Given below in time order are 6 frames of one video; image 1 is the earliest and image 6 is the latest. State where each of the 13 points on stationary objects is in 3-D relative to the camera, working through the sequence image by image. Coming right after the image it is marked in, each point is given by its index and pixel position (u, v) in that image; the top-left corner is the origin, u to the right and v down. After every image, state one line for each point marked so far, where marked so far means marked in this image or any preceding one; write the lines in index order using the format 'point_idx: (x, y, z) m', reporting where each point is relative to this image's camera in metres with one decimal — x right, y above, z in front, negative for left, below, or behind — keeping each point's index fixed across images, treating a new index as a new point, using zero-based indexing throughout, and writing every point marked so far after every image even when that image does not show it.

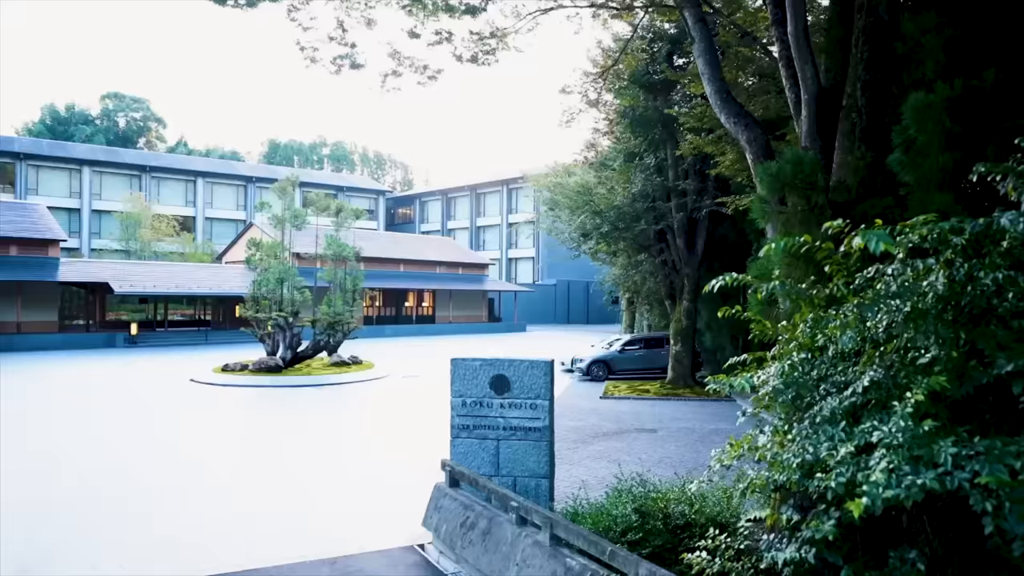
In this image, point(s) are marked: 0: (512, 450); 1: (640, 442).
0: (0.0, -1.7, +7.6) m
1: (+2.2, -2.6, +12.5) m
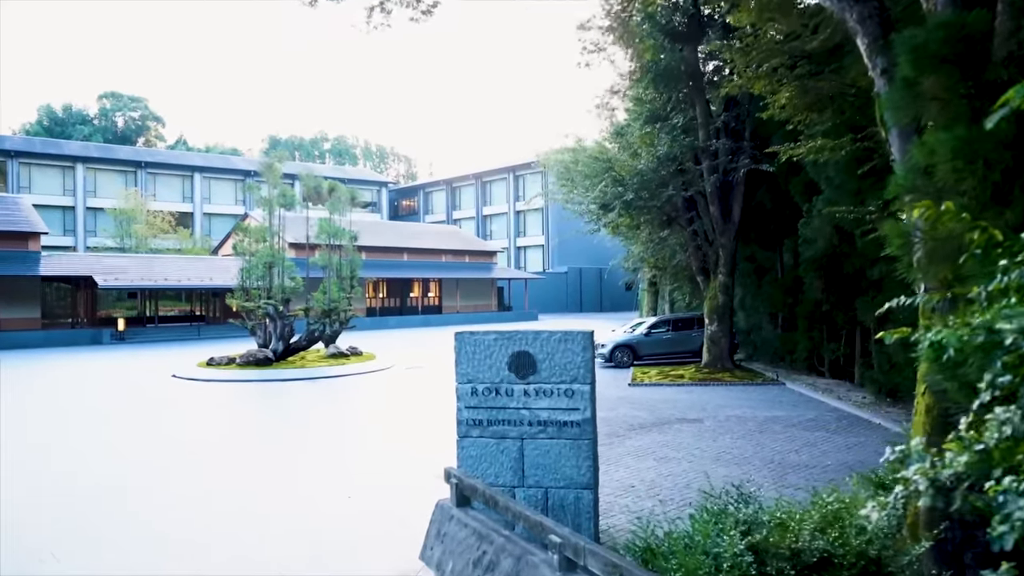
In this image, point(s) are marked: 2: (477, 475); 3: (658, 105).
0: (+0.2, -1.3, +5.6) m
1: (+2.5, -2.1, +10.6) m
2: (-0.3, -1.5, +5.8) m
3: (+3.3, +4.2, +16.7) m
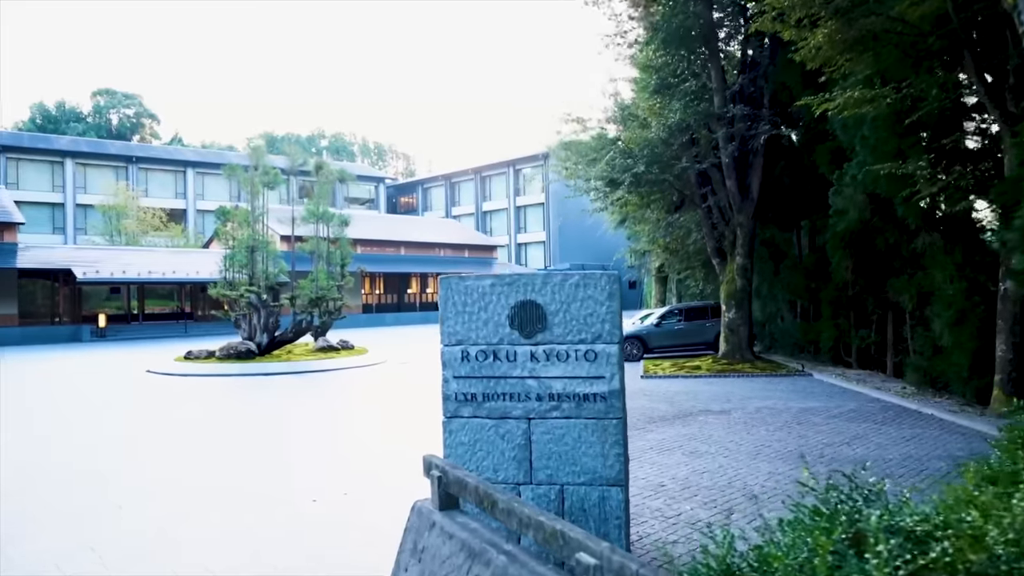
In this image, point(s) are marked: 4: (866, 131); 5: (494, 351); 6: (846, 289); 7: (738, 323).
0: (+0.2, -0.9, +4.3) m
1: (+2.5, -1.7, +9.2) m
2: (-0.2, -1.1, +4.4) m
3: (+3.3, +4.5, +15.3) m
4: (+5.5, +2.4, +11.4) m
5: (-0.1, -0.4, +4.3) m
6: (+6.8, 0.0, +15.0) m
7: (+4.9, -0.7, +16.2) m
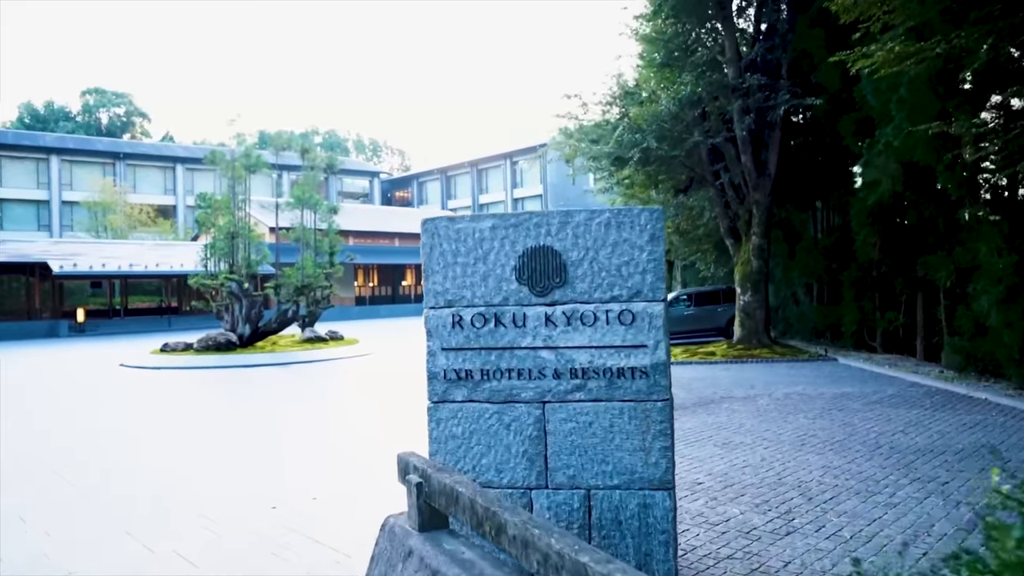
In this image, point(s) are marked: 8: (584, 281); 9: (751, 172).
0: (+0.3, -0.6, +3.2) m
1: (+2.5, -1.4, +8.2) m
2: (-0.2, -0.8, +3.4) m
3: (+3.2, +4.9, +14.3) m
4: (+5.4, +2.7, +10.3) m
5: (-0.1, -0.1, +3.3) m
6: (+6.8, +0.4, +14.0) m
7: (+4.9, -0.4, +15.1) m
8: (+0.3, 0.0, +3.2) m
9: (+4.7, +2.3, +14.7) m
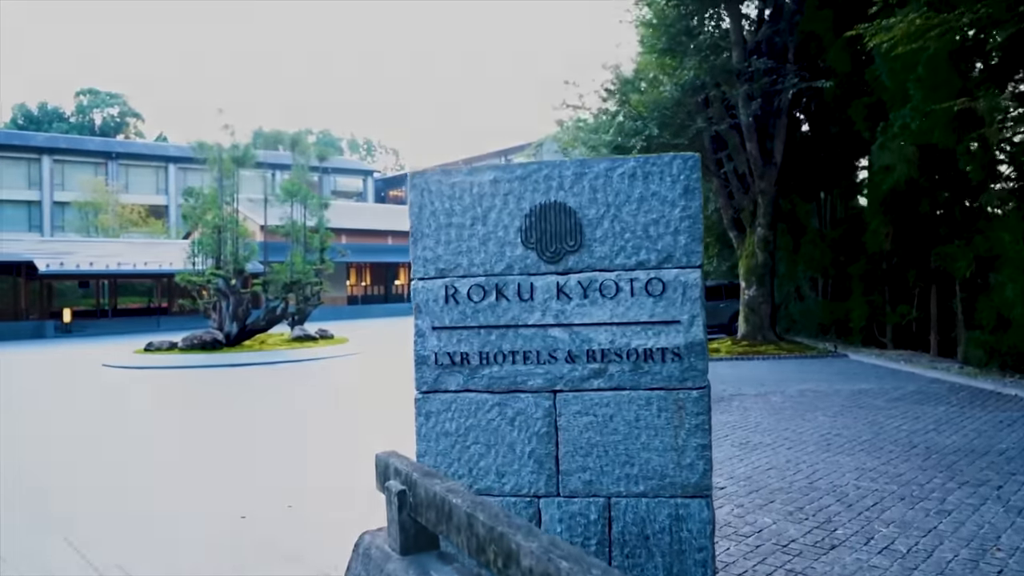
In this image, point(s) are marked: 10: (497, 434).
0: (+0.3, -0.5, +2.7) m
1: (+2.5, -1.3, +7.6) m
2: (-0.2, -0.7, +2.8) m
3: (+3.1, +5.0, +13.8) m
4: (+5.4, +2.8, +9.8) m
5: (-0.1, 0.0, +2.7) m
6: (+6.7, +0.5, +13.5) m
7: (+4.9, -0.3, +14.6) m
8: (+0.3, +0.2, +2.6) m
9: (+4.7, +2.4, +14.2) m
10: (-0.1, -0.5, +2.7) m
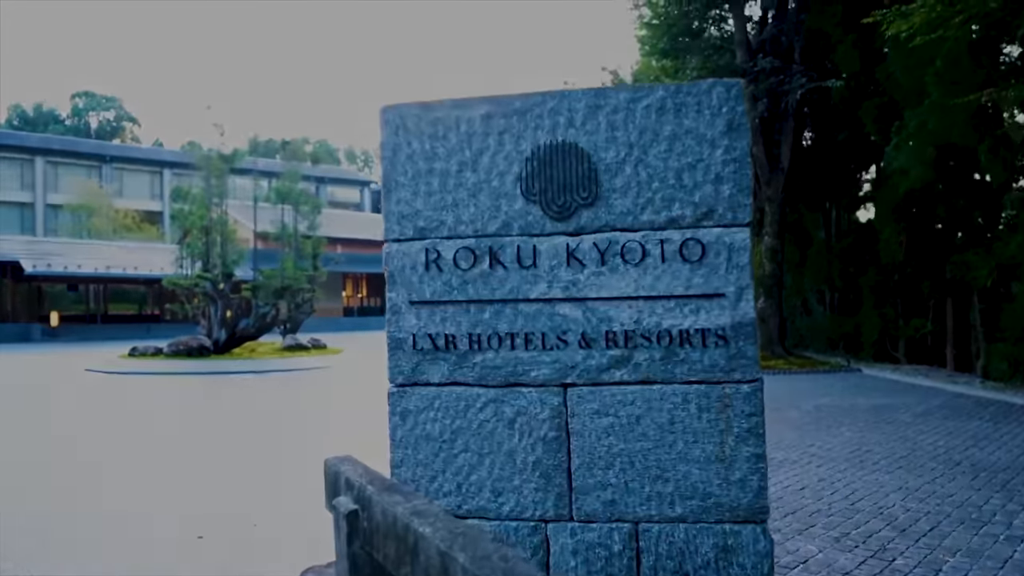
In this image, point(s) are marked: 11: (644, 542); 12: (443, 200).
0: (+0.3, -0.4, +2.1) m
1: (+2.5, -1.3, +7.0) m
2: (-0.2, -0.6, +2.2) m
3: (+3.1, +4.8, +13.3) m
4: (+5.4, +2.7, +9.3) m
5: (0.0, +0.1, +2.1) m
6: (+6.7, +0.3, +12.9) m
7: (+4.8, -0.5, +14.0) m
8: (+0.3, +0.3, +2.1) m
9: (+4.6, +2.2, +13.7) m
10: (-0.1, -0.4, +2.1) m
11: (+0.4, -0.7, +2.1) m
12: (-0.2, +0.2, +2.2) m
